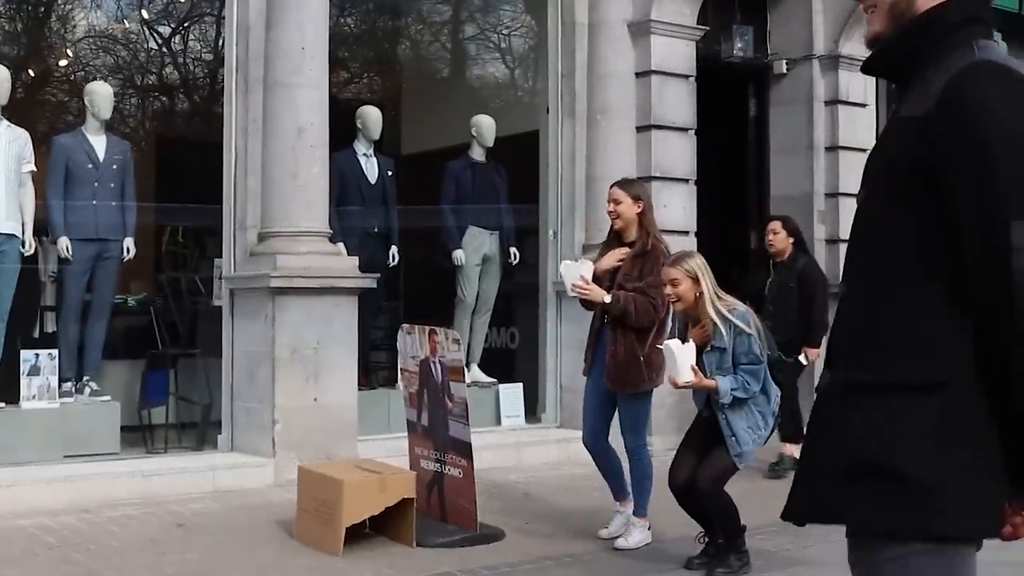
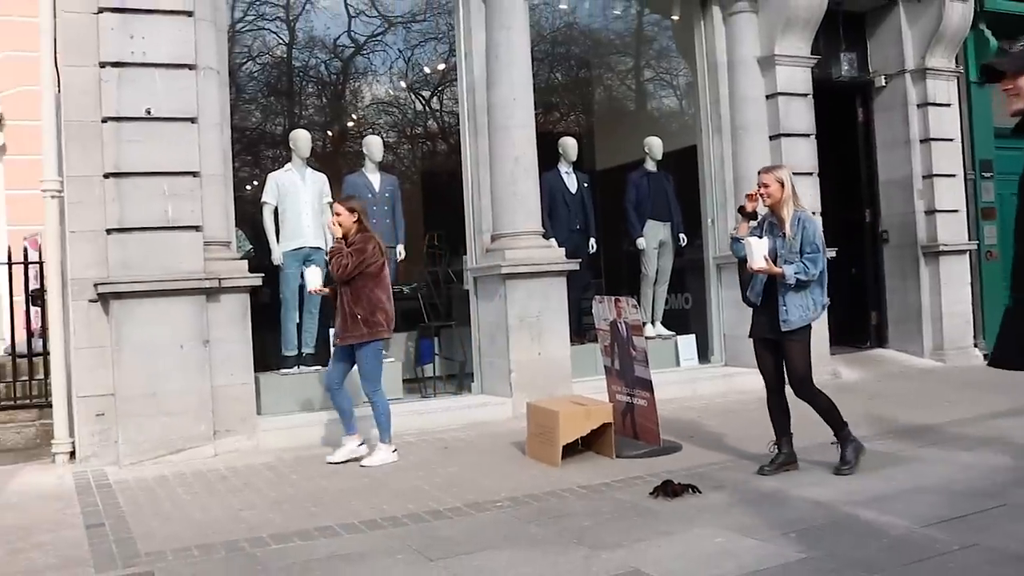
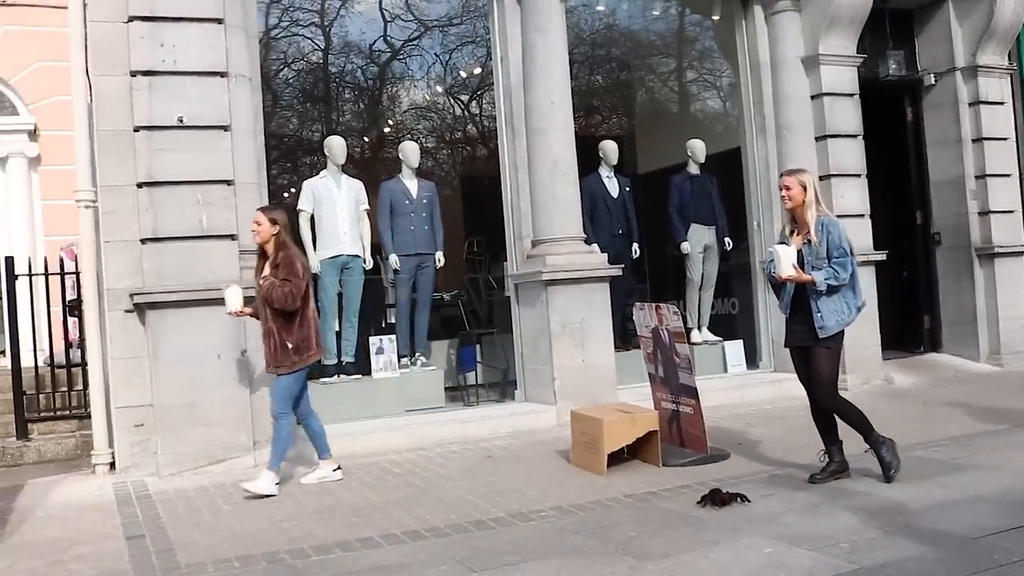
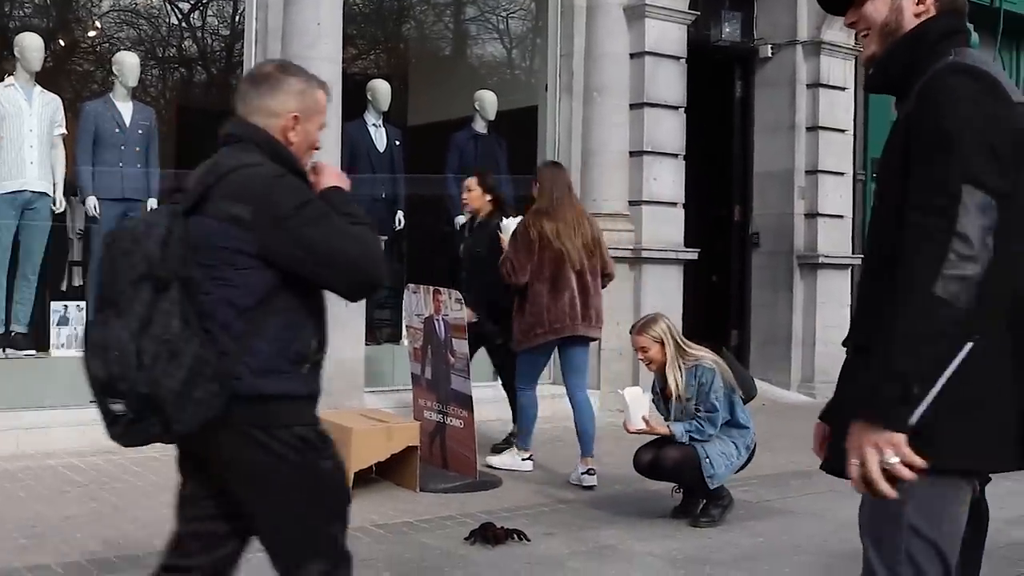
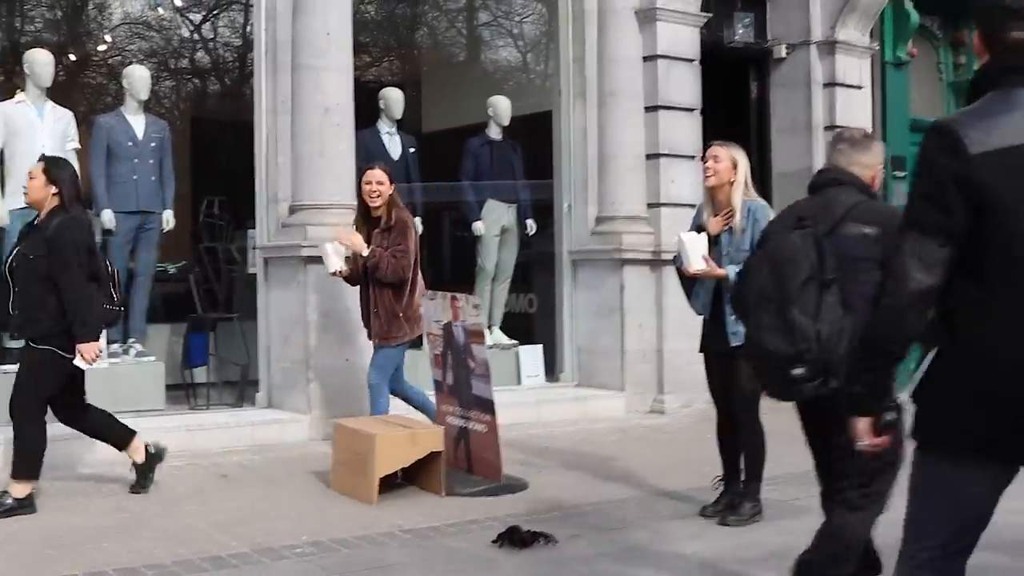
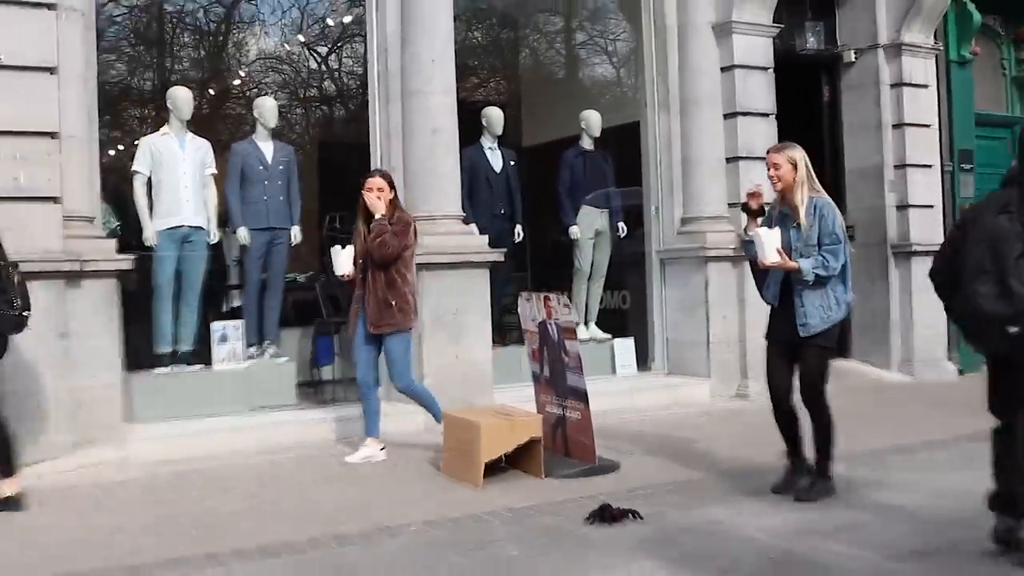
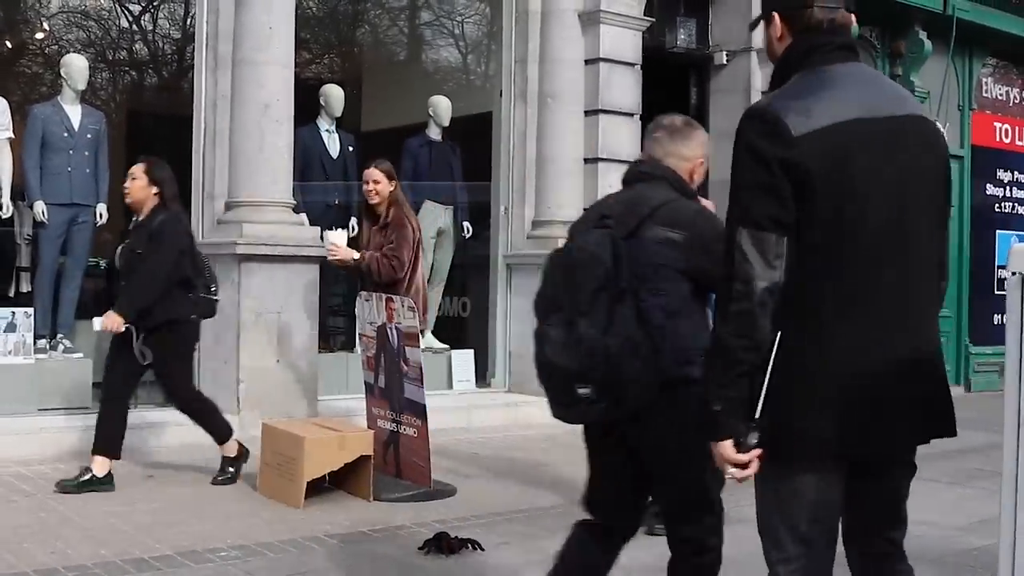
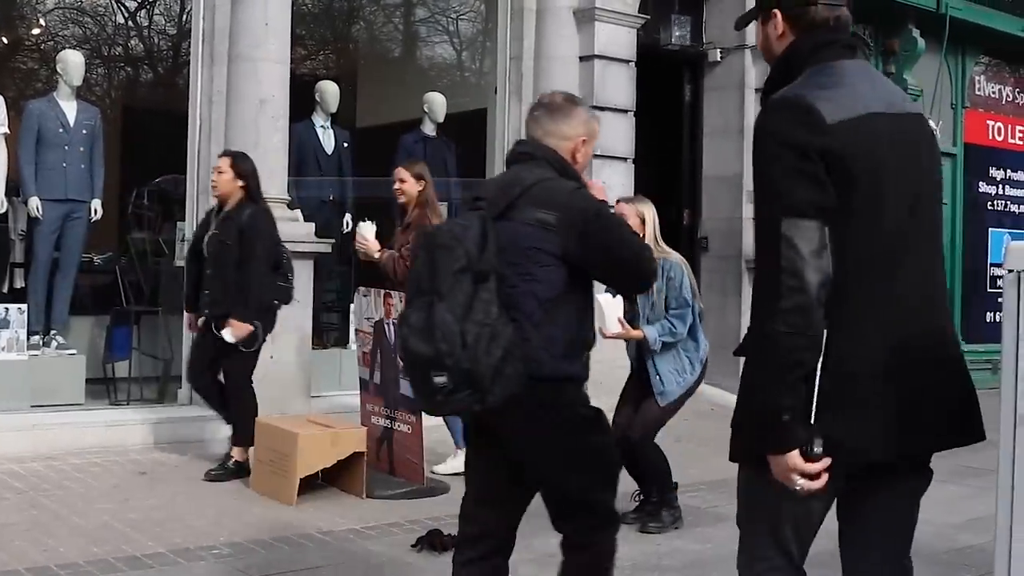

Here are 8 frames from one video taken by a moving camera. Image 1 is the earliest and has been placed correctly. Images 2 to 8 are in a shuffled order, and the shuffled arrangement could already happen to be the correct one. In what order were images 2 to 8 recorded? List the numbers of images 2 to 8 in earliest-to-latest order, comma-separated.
4, 8, 7, 5, 6, 2, 3
